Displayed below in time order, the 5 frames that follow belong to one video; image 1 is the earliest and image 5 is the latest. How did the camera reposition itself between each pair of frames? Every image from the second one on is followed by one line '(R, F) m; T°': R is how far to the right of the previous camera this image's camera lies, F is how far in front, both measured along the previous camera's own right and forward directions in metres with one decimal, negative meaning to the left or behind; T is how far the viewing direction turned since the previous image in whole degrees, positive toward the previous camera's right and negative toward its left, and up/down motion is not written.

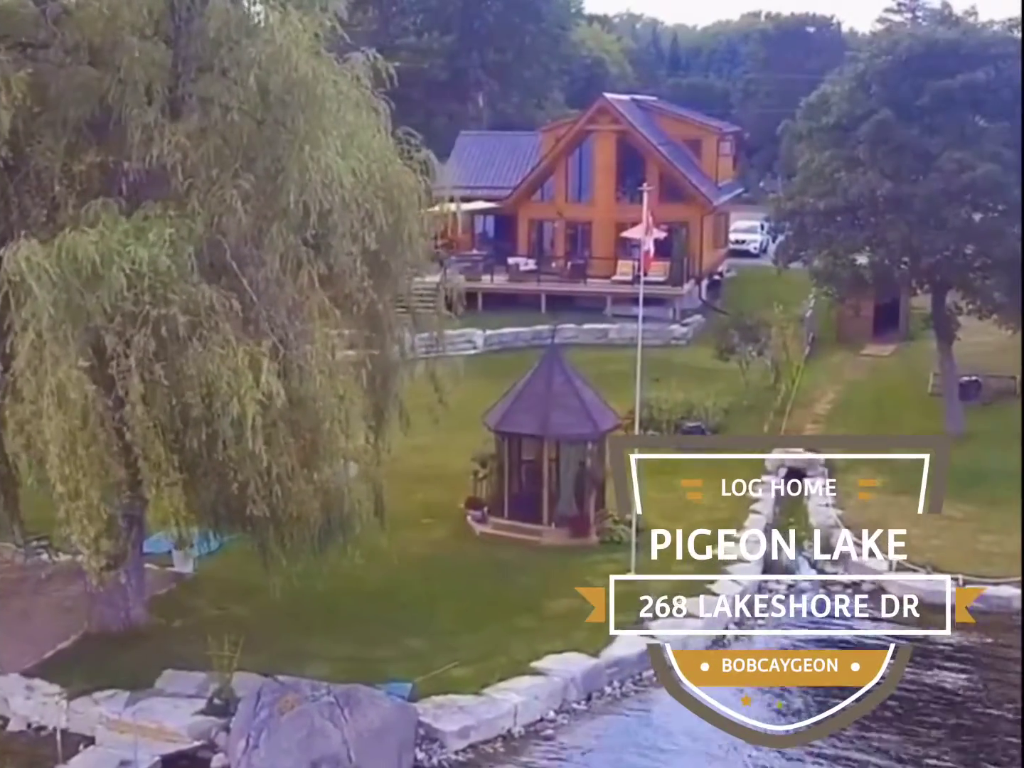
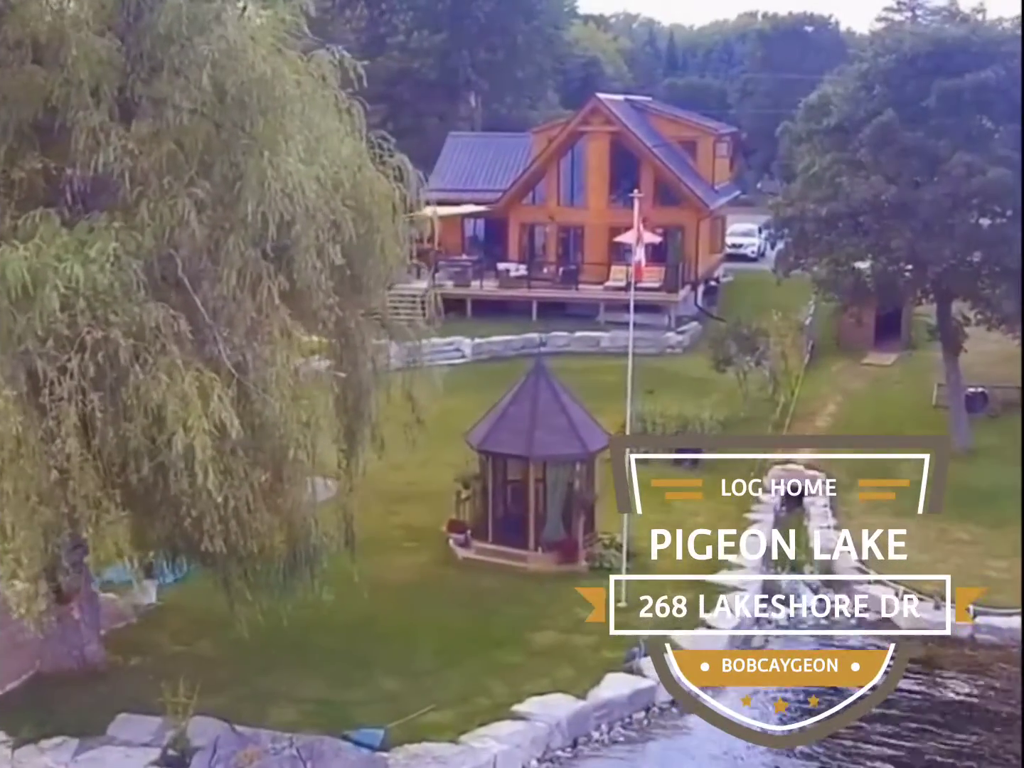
(+0.1, +0.7) m; 0°
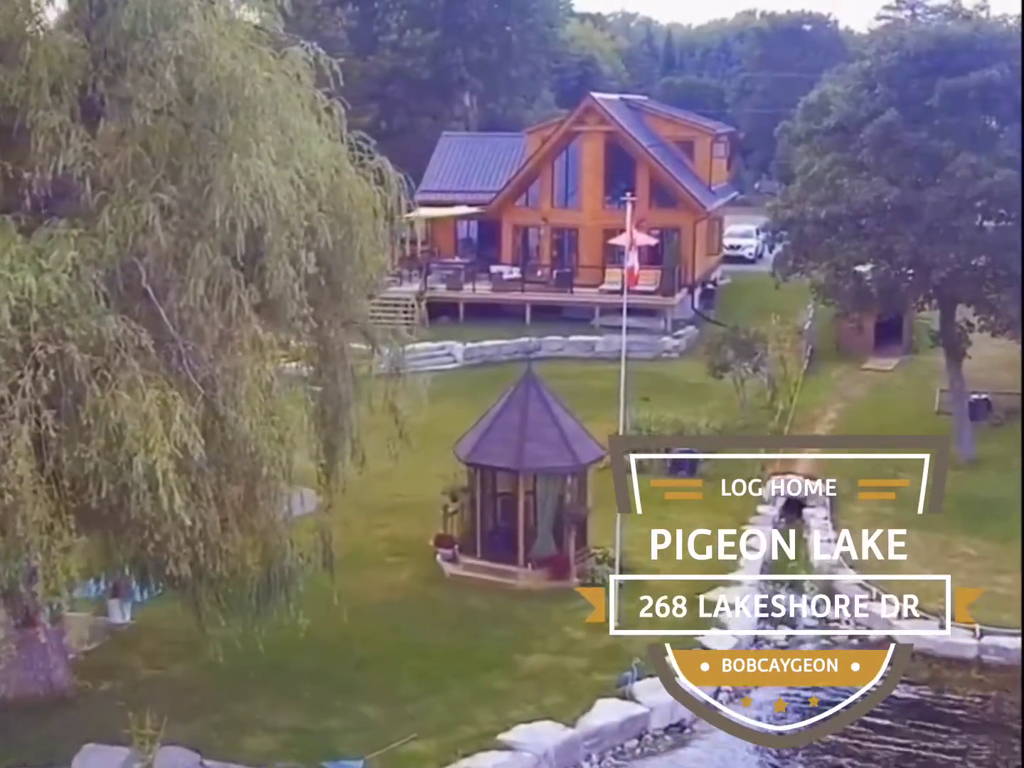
(+0.1, +0.4) m; 0°
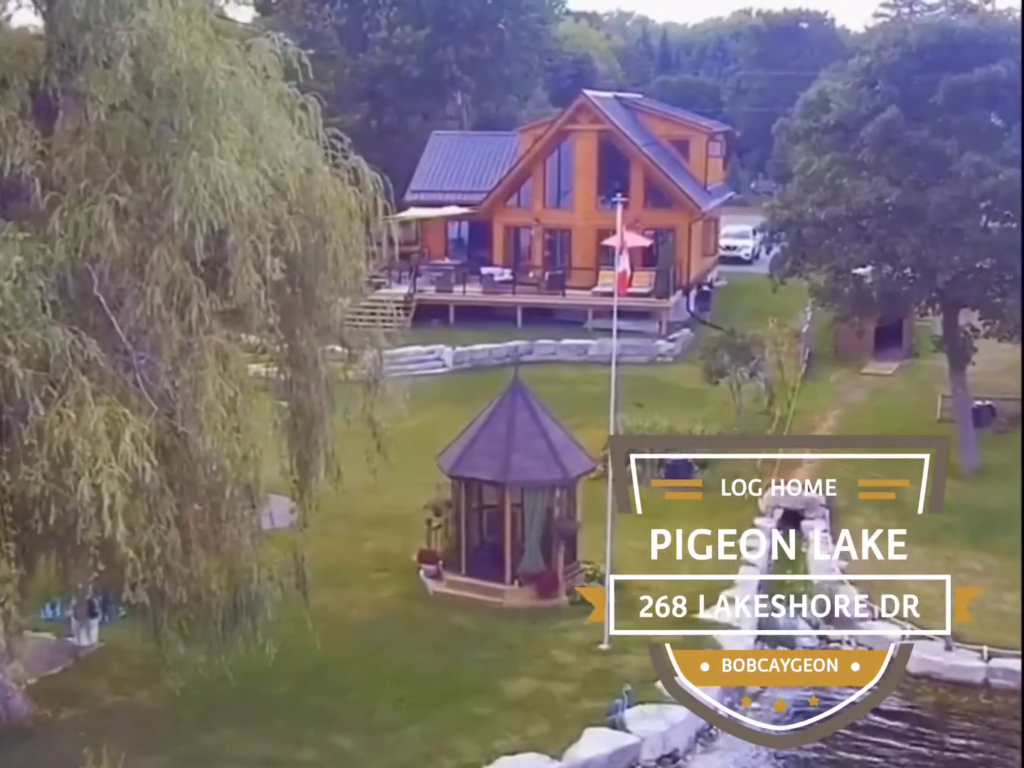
(+0.1, +0.5) m; 0°
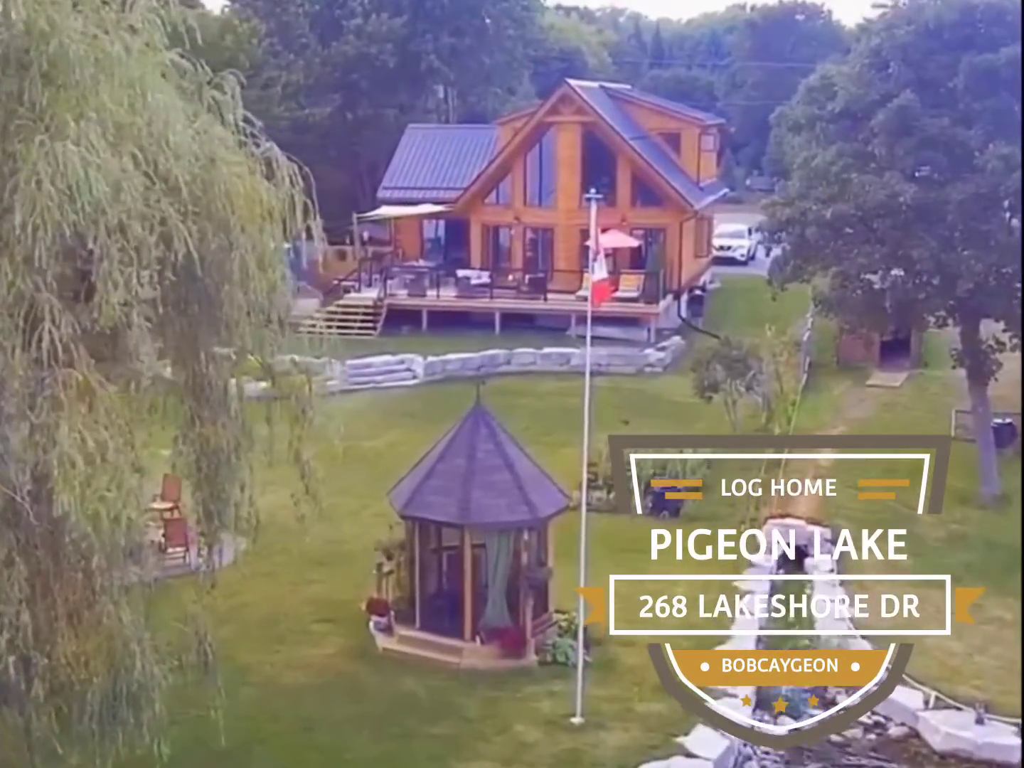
(+0.2, +1.5) m; 0°
